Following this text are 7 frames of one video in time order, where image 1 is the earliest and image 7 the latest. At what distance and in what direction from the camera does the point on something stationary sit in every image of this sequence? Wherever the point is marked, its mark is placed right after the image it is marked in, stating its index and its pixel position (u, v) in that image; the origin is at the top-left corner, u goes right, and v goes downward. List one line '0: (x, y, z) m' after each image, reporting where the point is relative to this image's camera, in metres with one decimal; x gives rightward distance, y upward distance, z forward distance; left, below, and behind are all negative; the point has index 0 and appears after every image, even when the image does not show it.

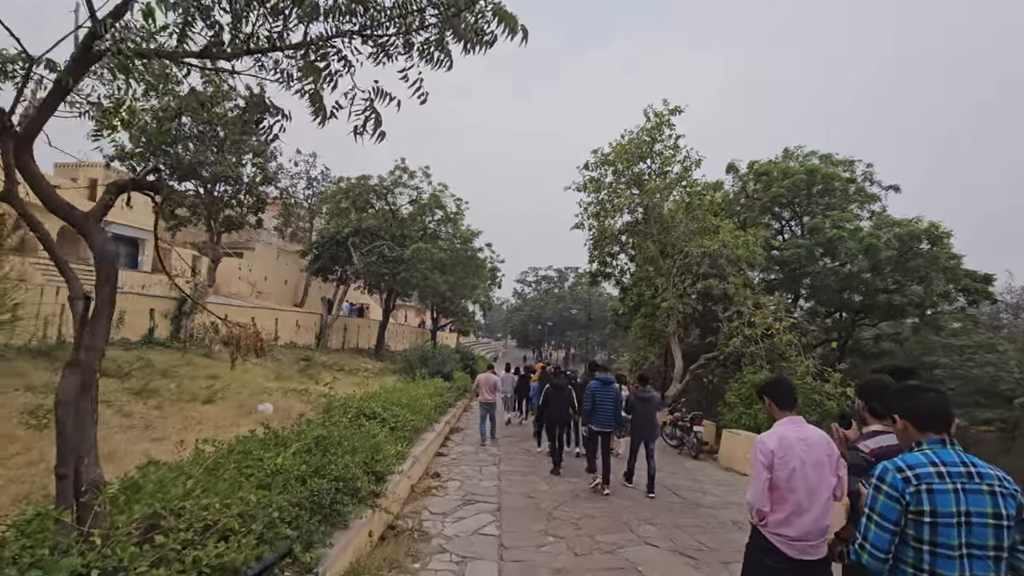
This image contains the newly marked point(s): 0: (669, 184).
0: (+4.6, +3.0, +14.8) m
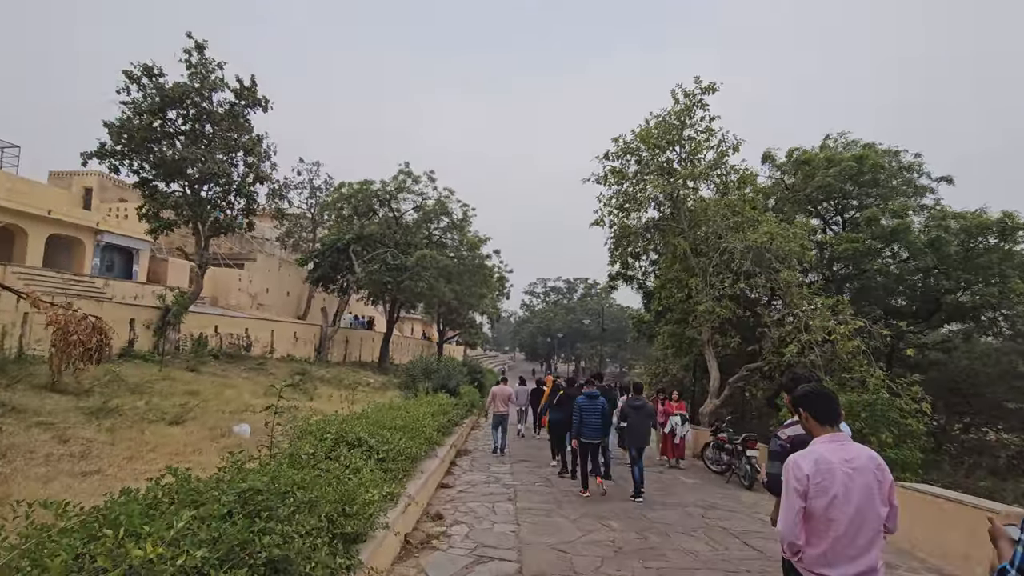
0: (+4.9, +3.0, +13.2) m
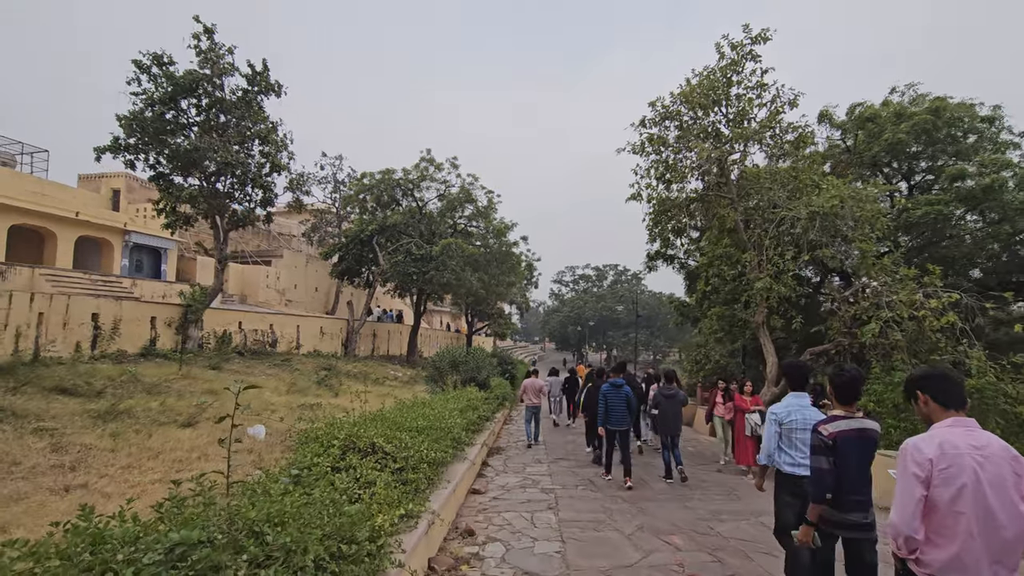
0: (+5.5, +3.5, +11.7) m
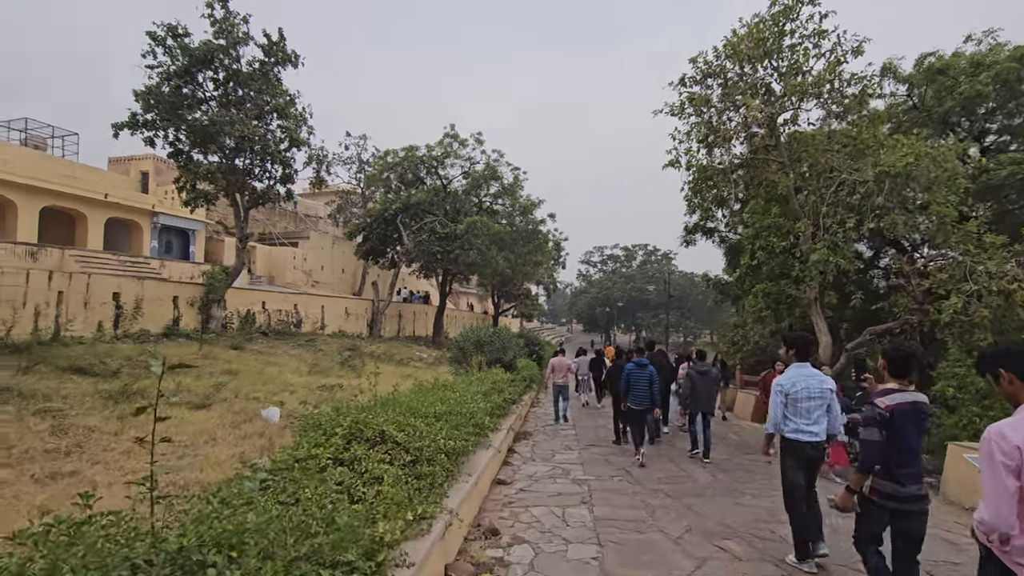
0: (+6.1, +4.1, +10.5) m
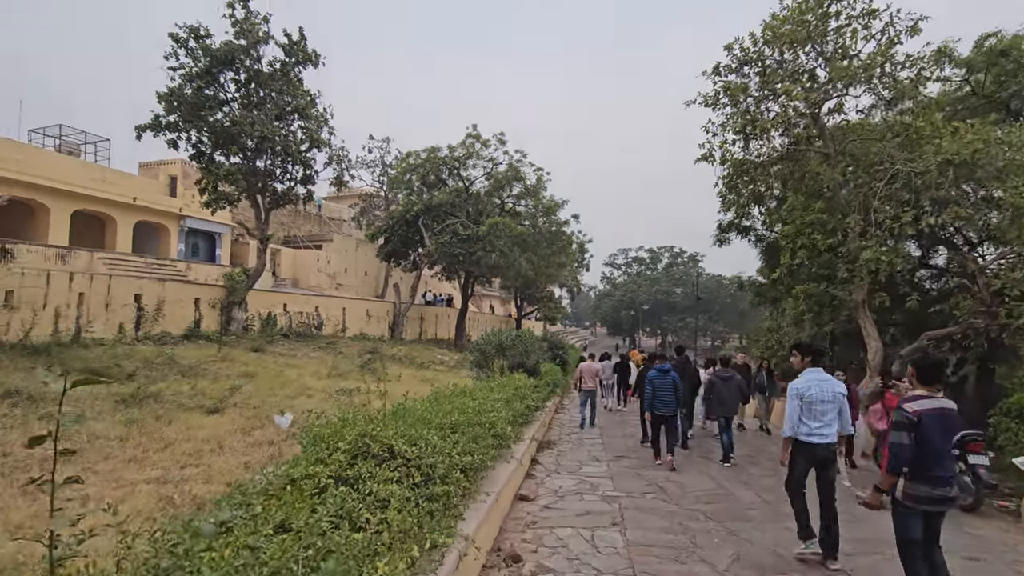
0: (+6.5, +4.1, +9.7) m
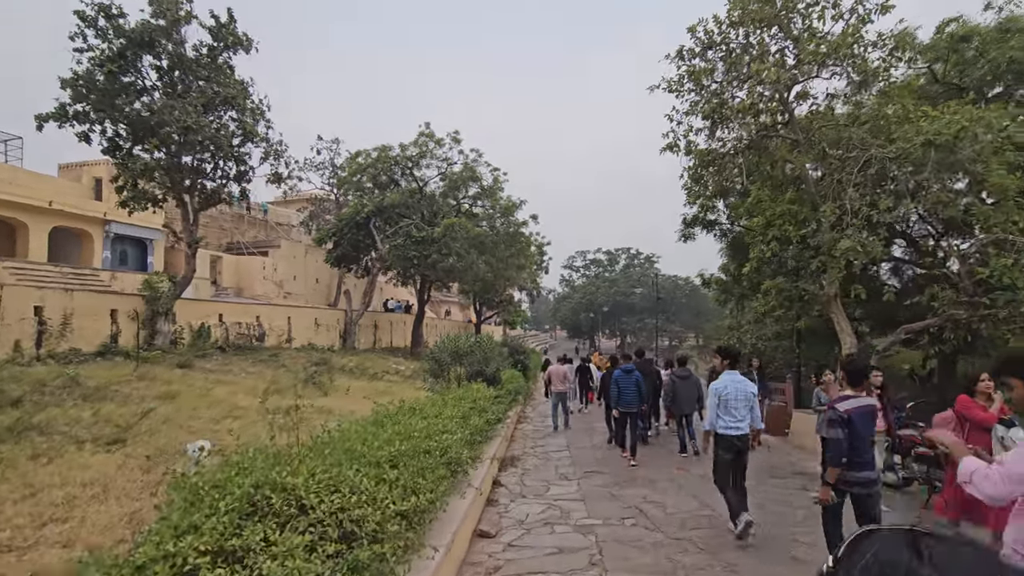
0: (+5.6, +4.2, +9.2) m
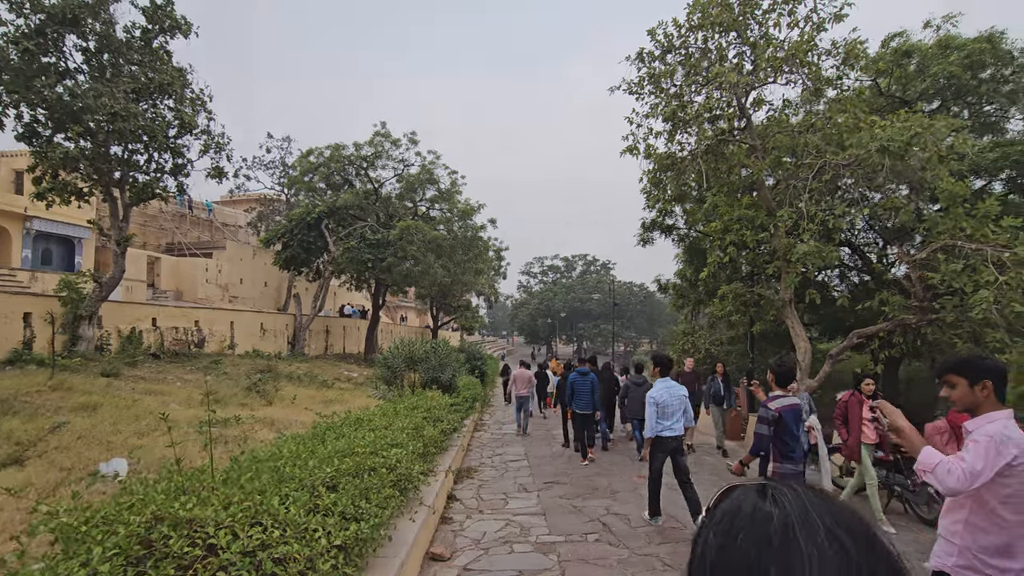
0: (+4.9, +4.1, +9.3) m
